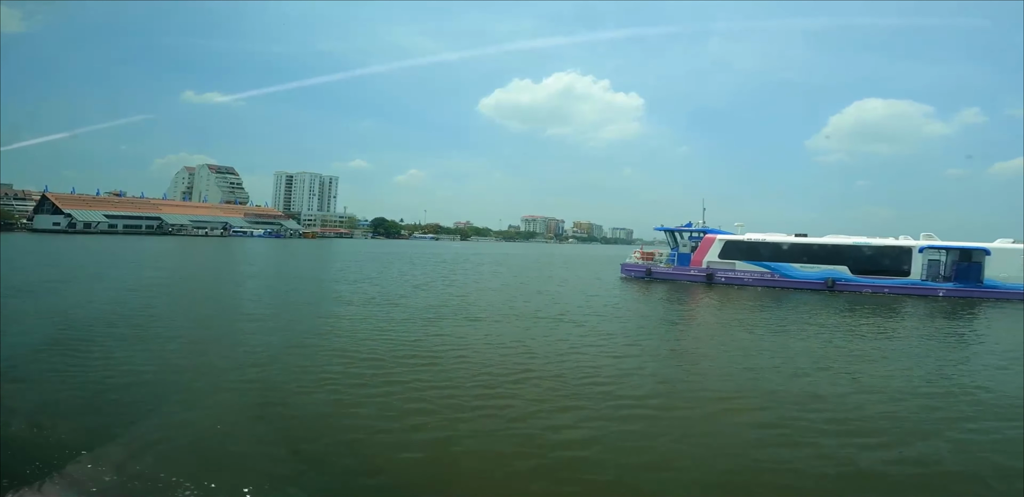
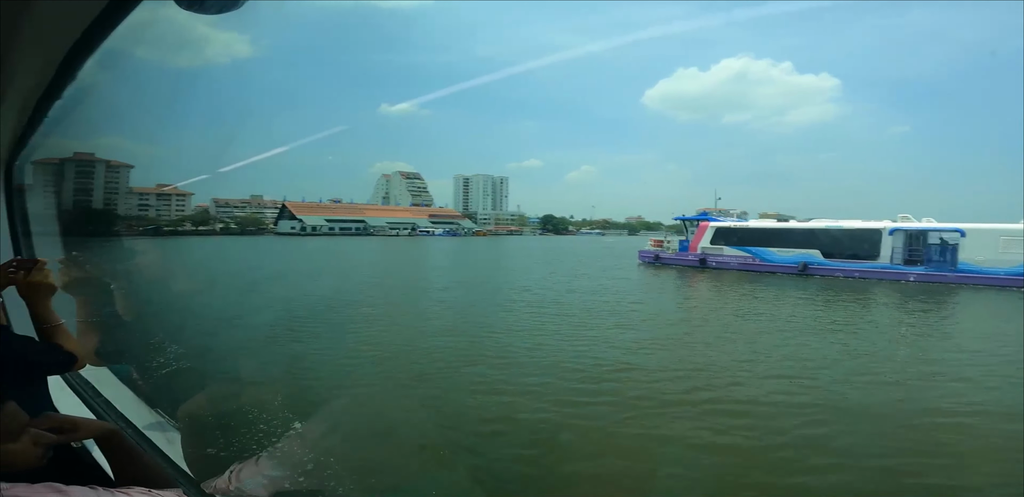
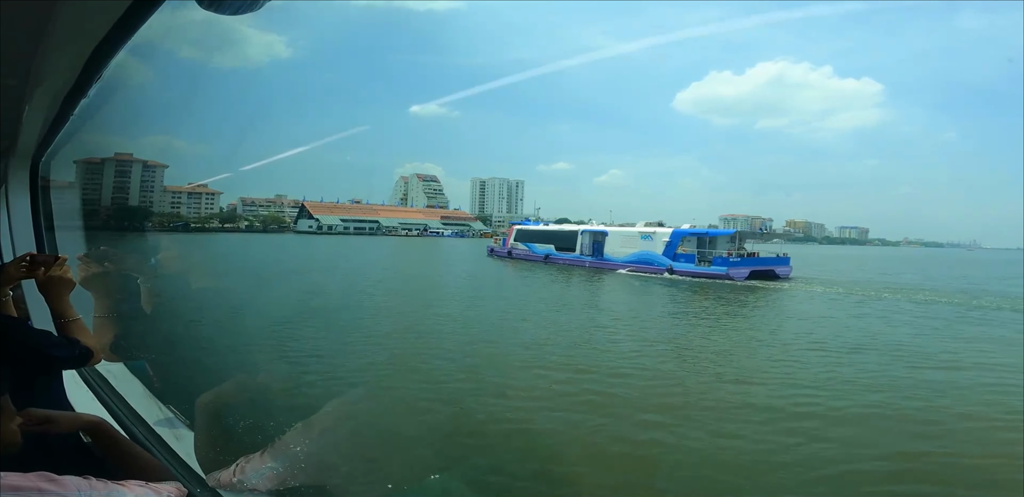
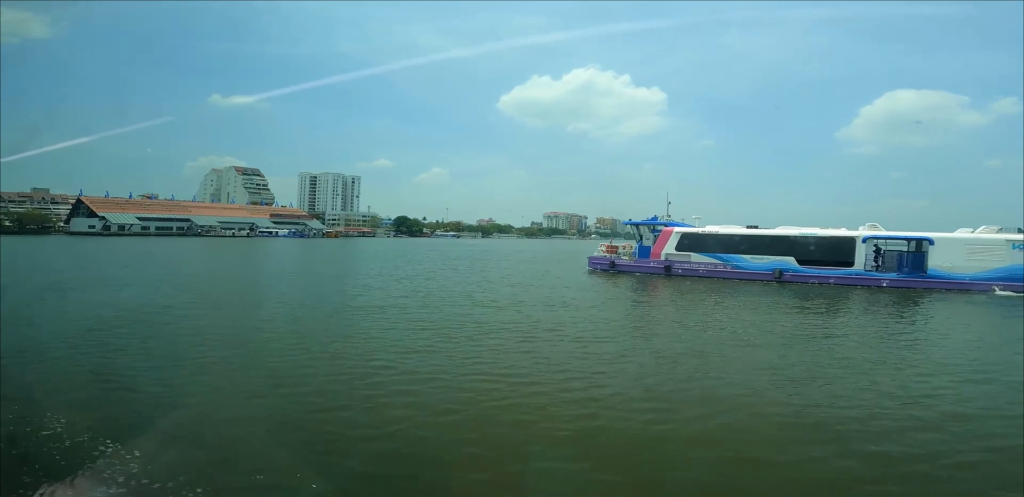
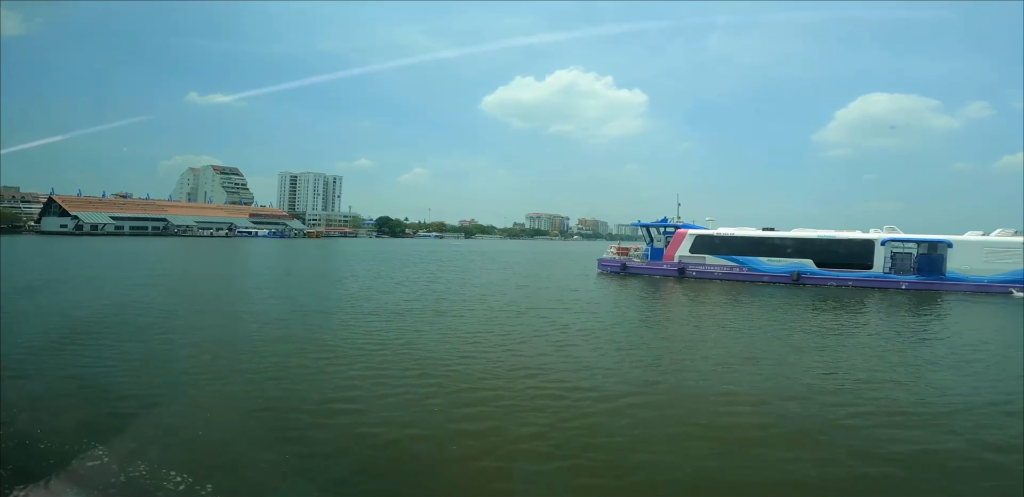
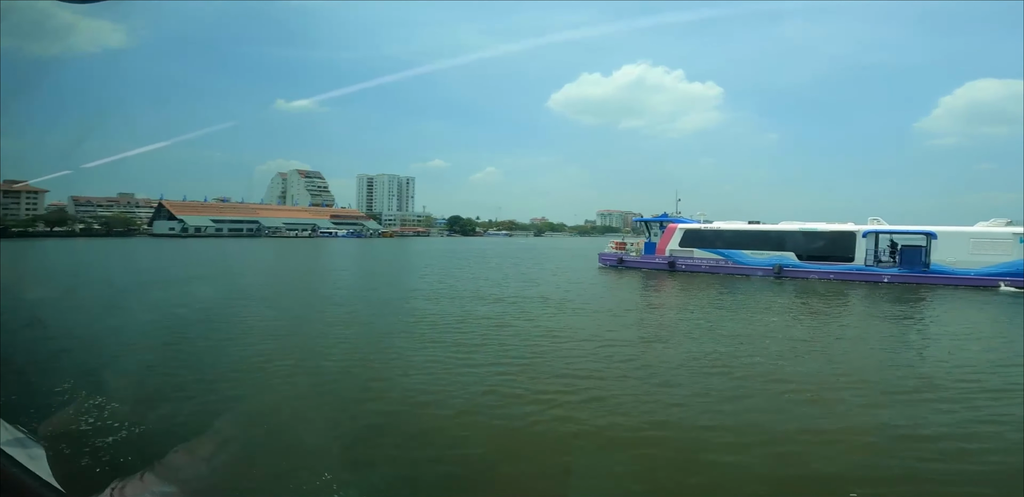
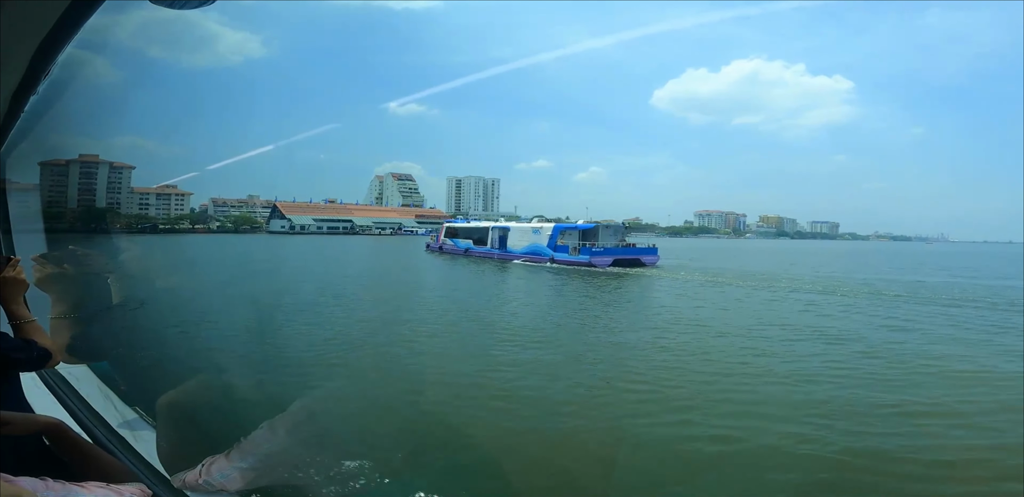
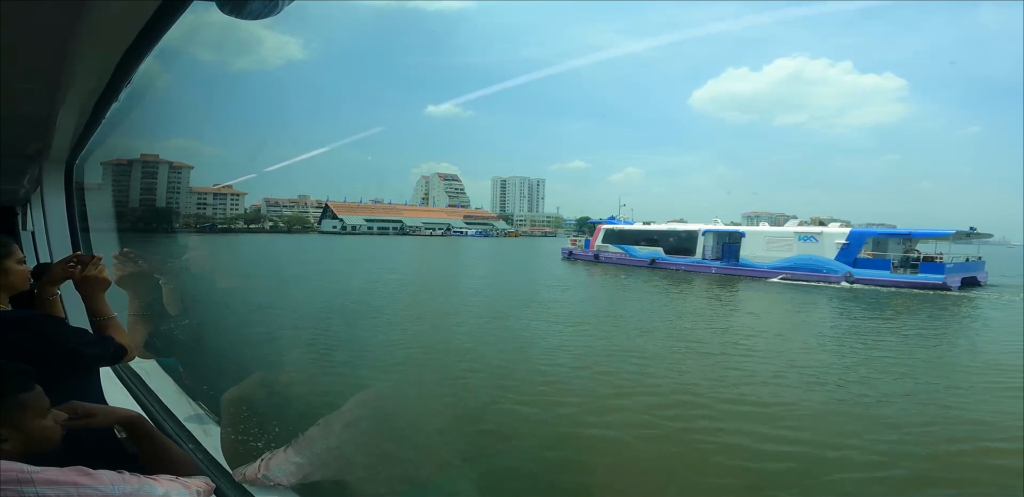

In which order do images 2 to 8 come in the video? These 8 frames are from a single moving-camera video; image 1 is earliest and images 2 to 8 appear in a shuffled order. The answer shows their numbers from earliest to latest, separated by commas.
5, 4, 6, 2, 8, 3, 7
